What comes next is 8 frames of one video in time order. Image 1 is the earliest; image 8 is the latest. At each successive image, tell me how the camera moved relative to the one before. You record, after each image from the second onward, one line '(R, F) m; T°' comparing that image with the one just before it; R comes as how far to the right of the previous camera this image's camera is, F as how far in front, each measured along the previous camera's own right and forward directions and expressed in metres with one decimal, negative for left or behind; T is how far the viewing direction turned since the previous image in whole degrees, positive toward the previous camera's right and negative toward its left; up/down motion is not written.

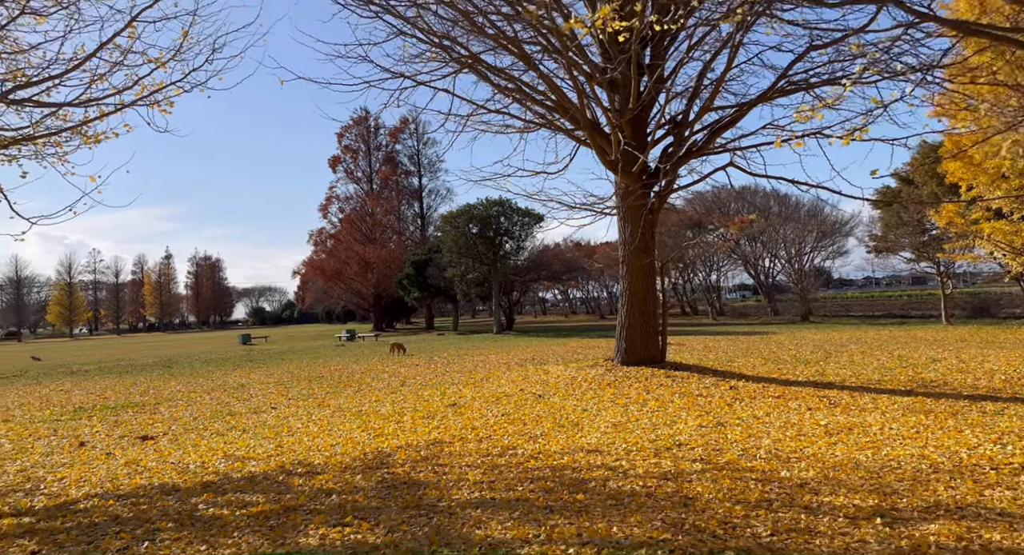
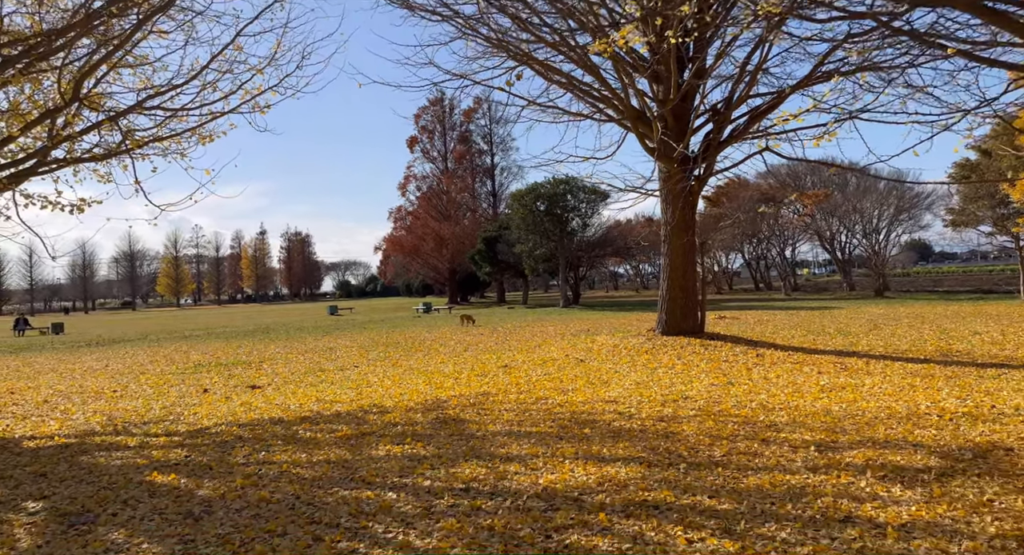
(+0.5, -1.4) m; -6°
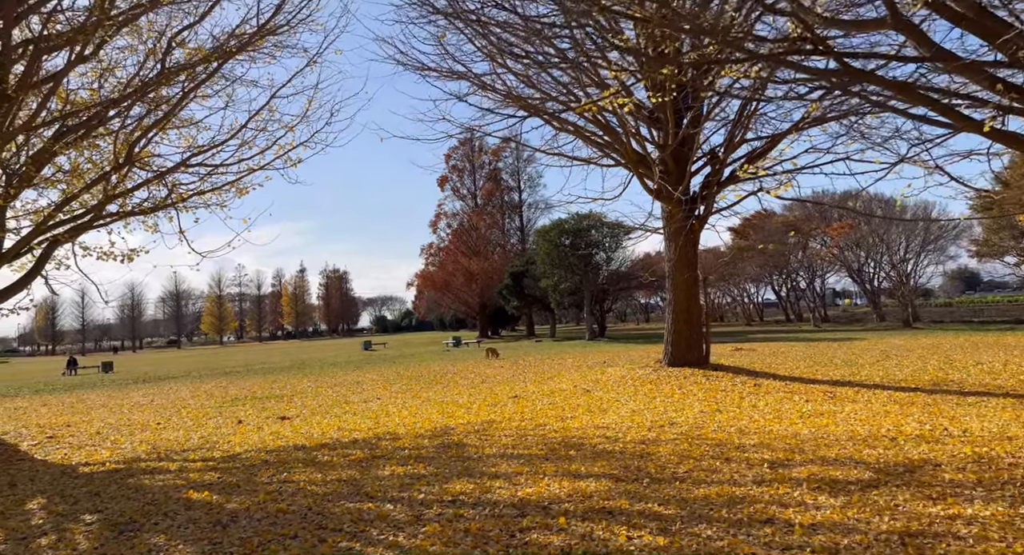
(+0.5, -0.8) m; -3°
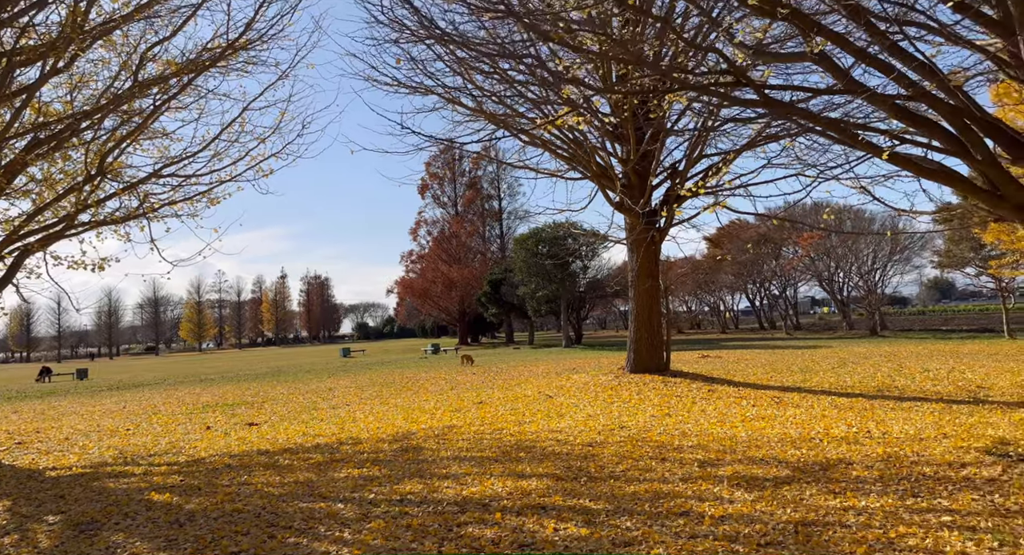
(+0.3, -0.4) m; +1°
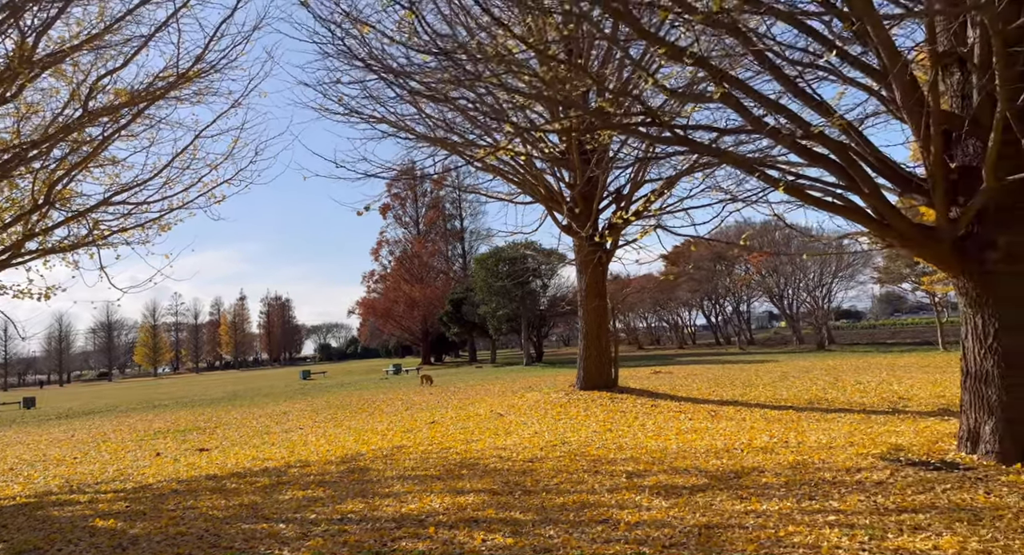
(+0.3, -0.4) m; +3°
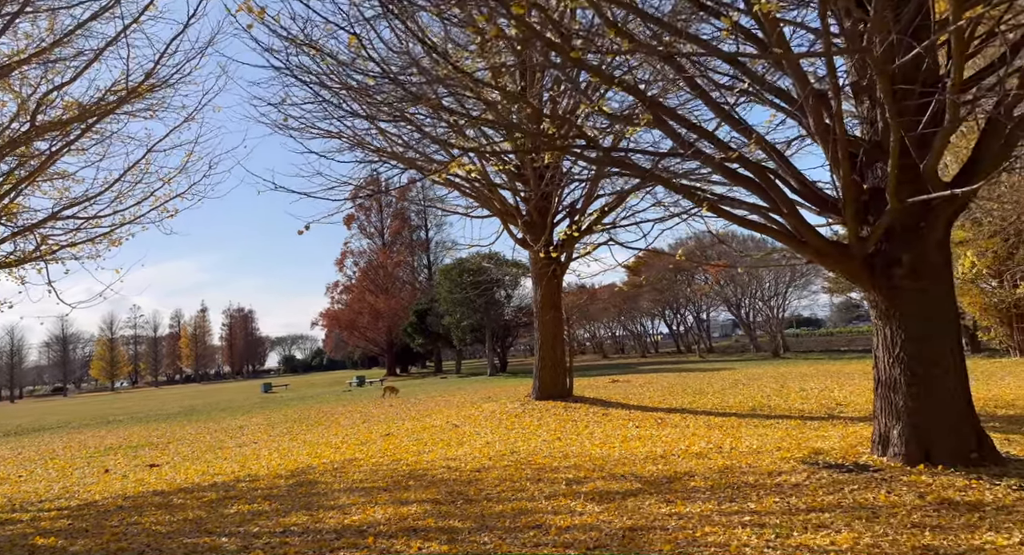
(+0.3, -0.2) m; +2°
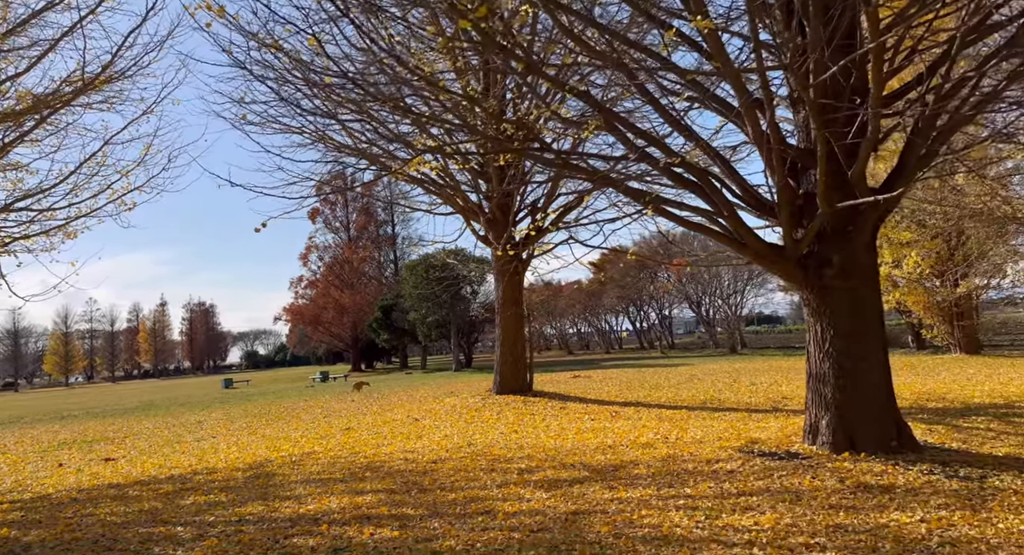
(+0.1, -0.2) m; +2°
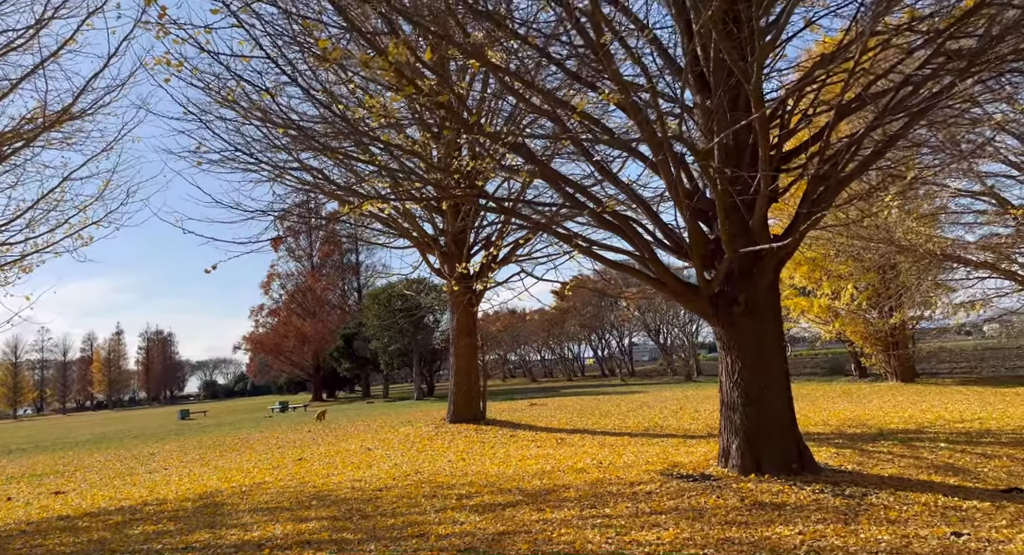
(+0.3, -0.5) m; +2°
